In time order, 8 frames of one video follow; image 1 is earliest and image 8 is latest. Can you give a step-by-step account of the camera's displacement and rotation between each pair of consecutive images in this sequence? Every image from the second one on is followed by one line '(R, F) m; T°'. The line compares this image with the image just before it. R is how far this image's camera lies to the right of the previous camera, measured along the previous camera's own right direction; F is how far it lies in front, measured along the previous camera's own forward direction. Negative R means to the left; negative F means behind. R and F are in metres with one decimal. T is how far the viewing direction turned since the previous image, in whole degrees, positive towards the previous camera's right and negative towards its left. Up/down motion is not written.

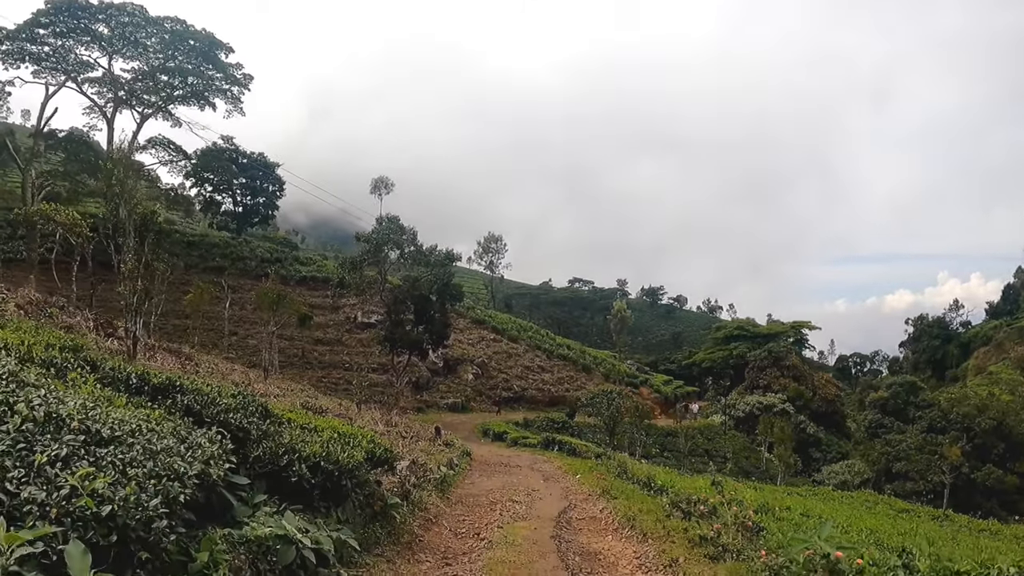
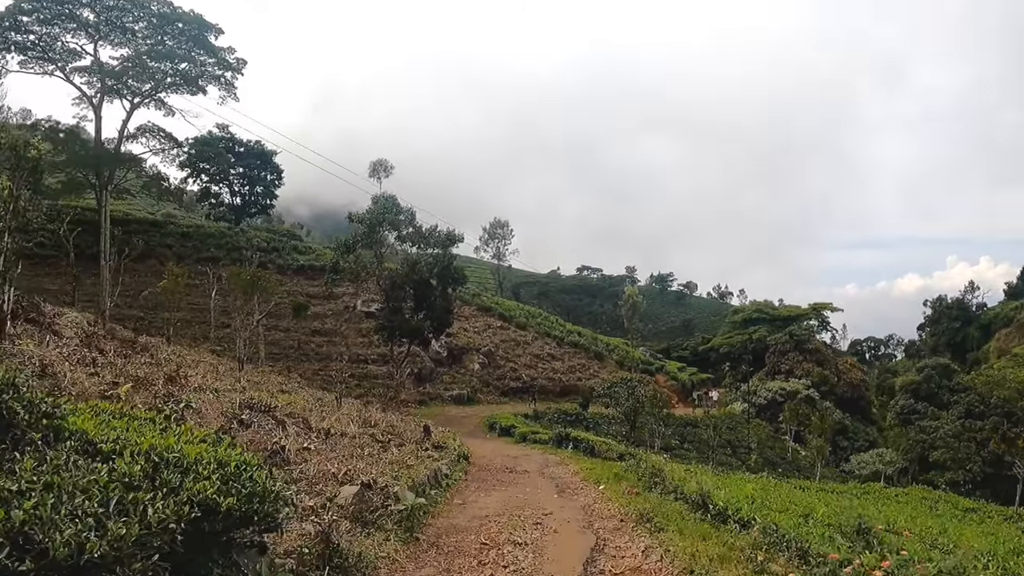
(+0.1, +2.0) m; -1°
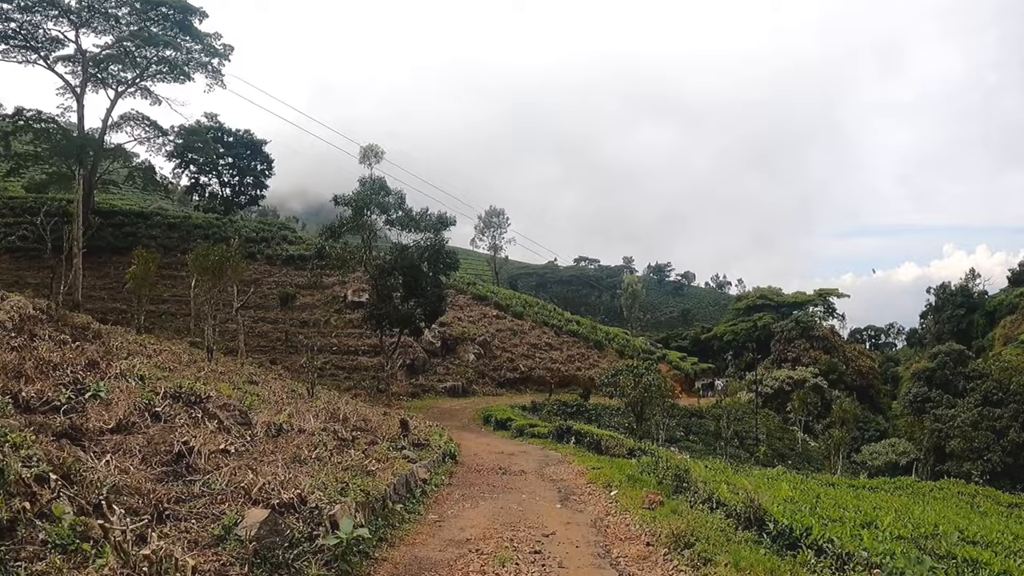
(+0.1, +1.3) m; 0°
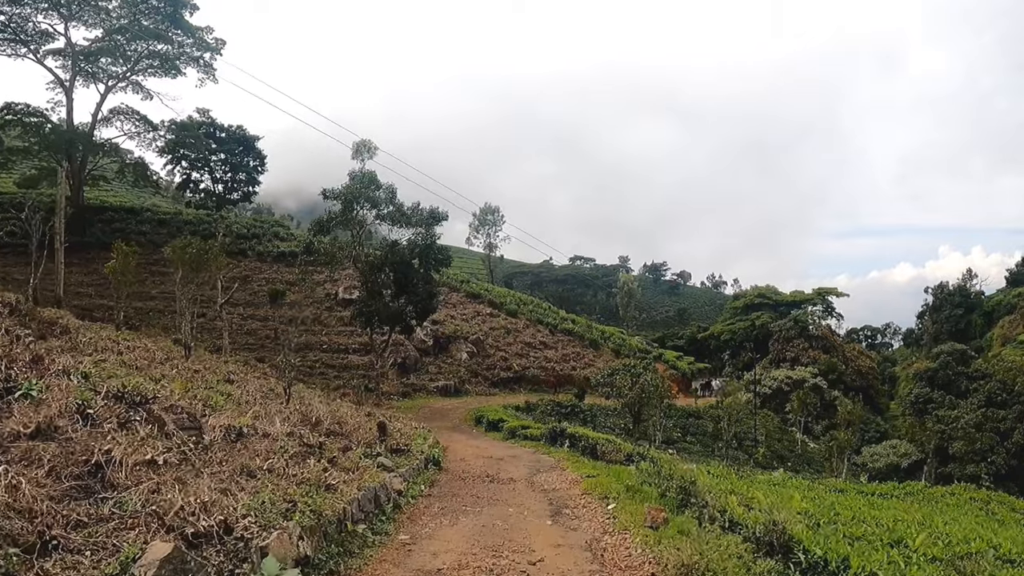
(+0.1, +0.6) m; 0°
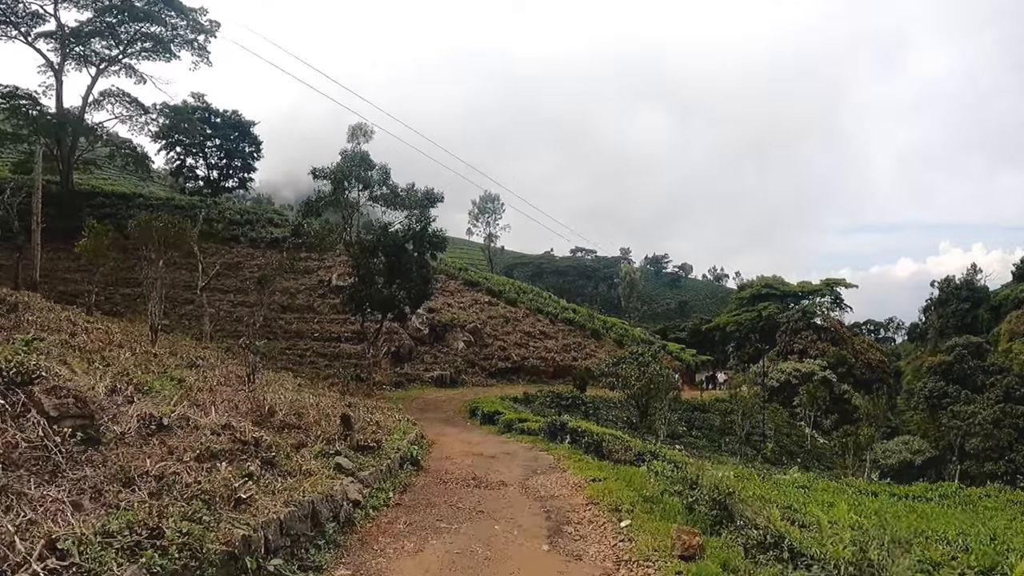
(+0.1, +1.1) m; 0°
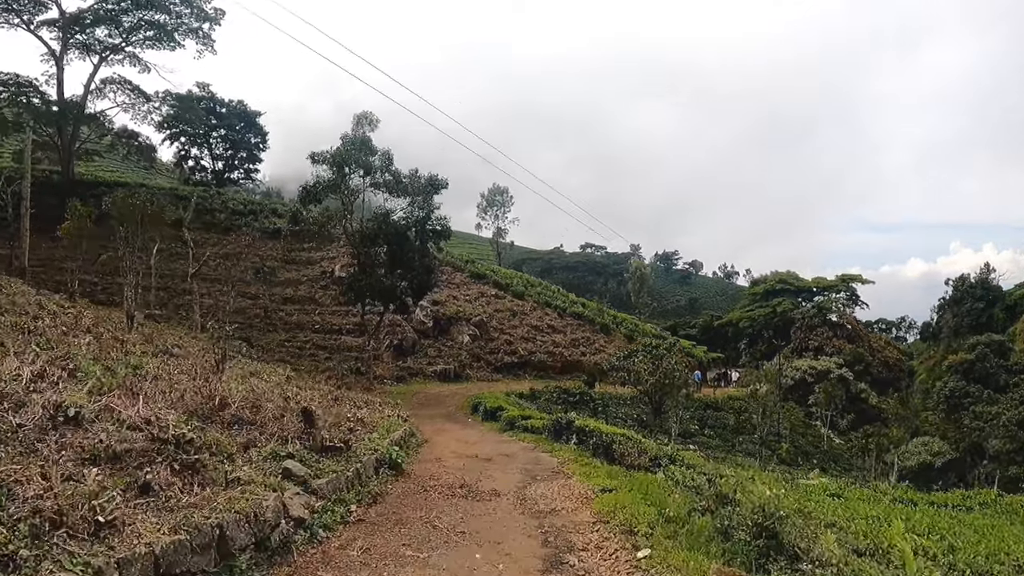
(+0.1, +0.9) m; -1°
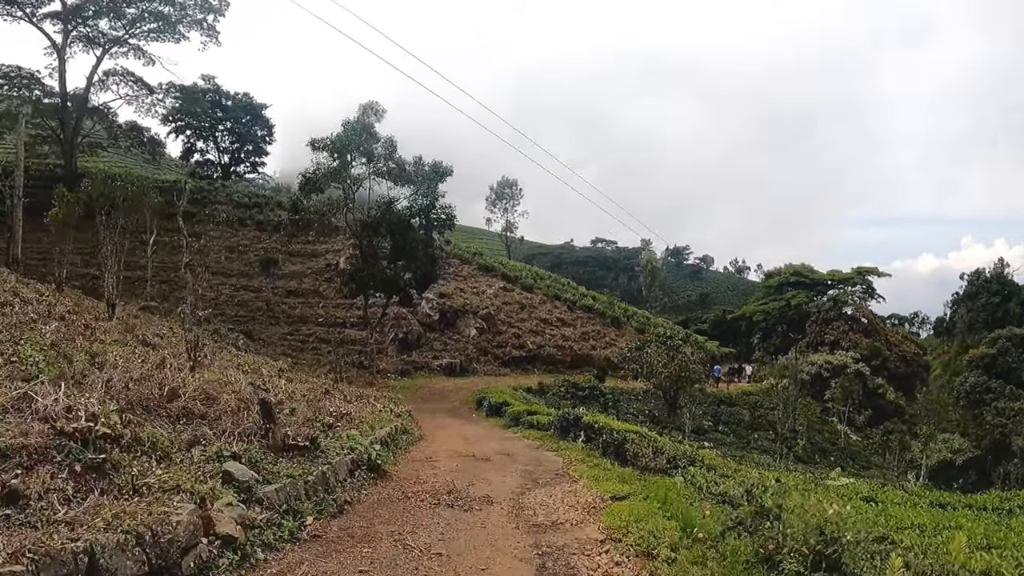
(+0.1, +0.7) m; -1°
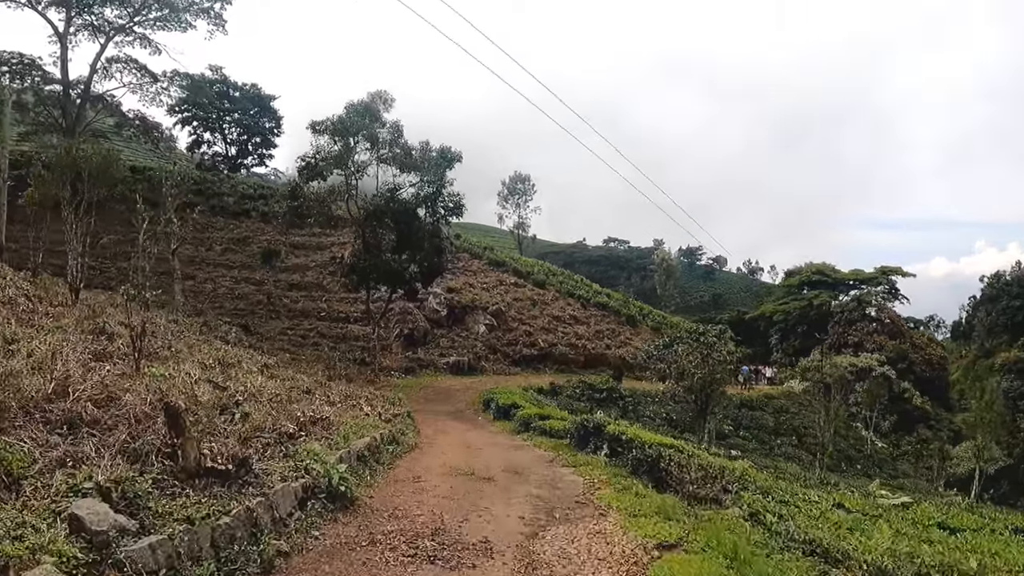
(0.0, +1.2) m; -1°
